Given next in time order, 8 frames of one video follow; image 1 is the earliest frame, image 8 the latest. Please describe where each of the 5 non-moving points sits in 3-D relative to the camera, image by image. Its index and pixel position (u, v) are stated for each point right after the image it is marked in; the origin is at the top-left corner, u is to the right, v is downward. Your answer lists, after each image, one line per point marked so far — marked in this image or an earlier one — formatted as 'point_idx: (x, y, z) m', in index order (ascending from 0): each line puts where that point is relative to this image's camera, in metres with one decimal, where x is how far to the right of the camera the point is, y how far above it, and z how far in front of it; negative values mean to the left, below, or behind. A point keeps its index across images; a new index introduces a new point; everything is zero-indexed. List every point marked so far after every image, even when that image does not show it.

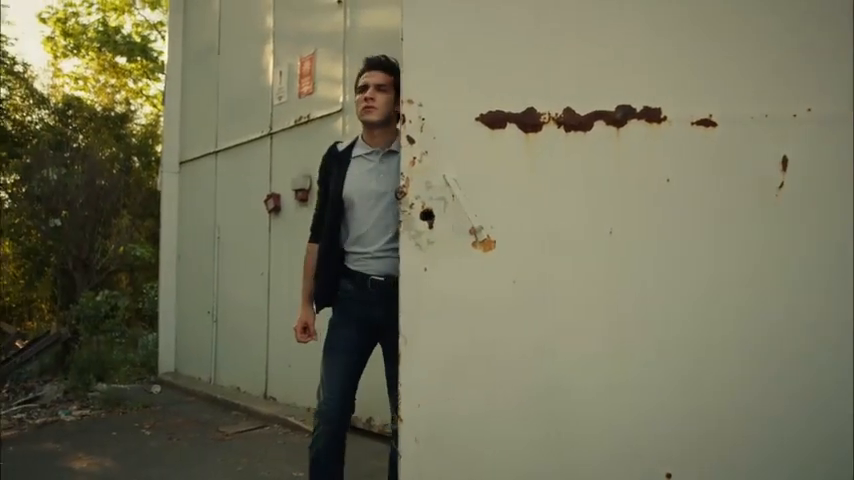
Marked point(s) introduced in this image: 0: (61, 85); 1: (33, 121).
0: (-9.9, +4.2, +20.7) m
1: (-9.9, +3.0, +19.1) m
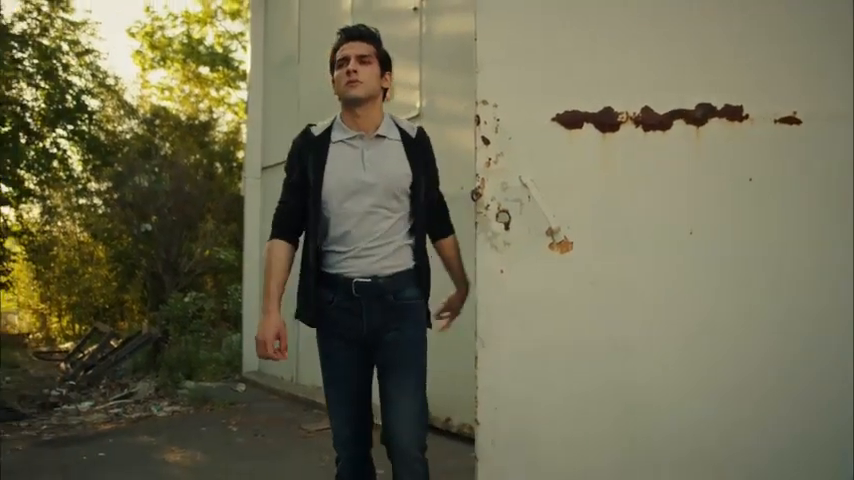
0: (-7.9, +4.1, +21.6) m
1: (-8.0, +2.8, +20.0) m
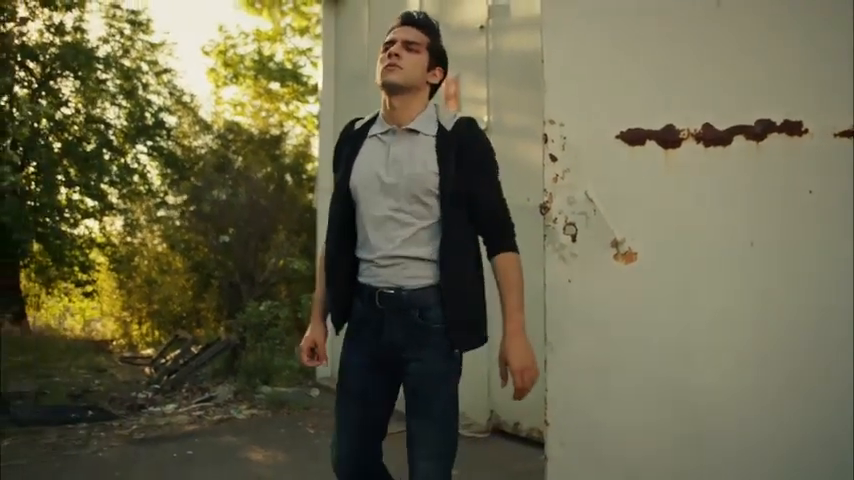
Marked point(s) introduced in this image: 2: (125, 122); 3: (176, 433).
0: (-6.0, +3.8, +22.5) m
1: (-6.3, +2.5, +20.9) m
2: (-7.8, +3.1, +19.6) m
3: (-2.3, -1.8, +7.1) m
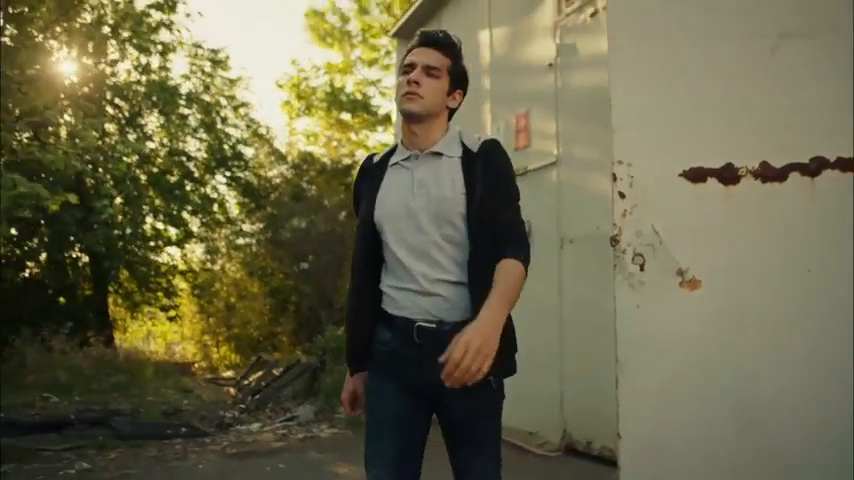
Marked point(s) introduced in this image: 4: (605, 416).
0: (-4.0, +3.0, +23.4) m
1: (-4.4, +1.8, +21.7) m
2: (-6.0, +2.3, +20.6) m
3: (-1.6, -2.1, +7.5) m
4: (+1.4, -1.3, +5.8) m
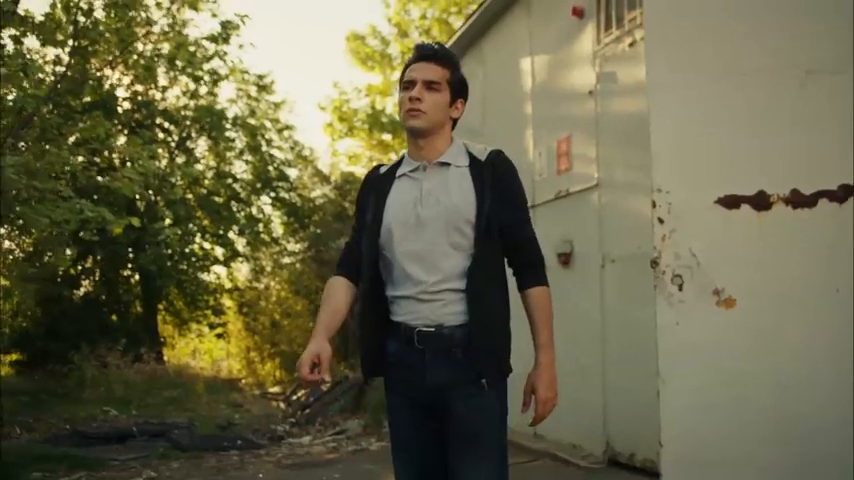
0: (-2.8, +2.4, +23.9) m
1: (-3.2, +1.3, +22.3) m
2: (-4.9, +1.8, +21.3) m
3: (-1.1, -2.3, +7.9) m
4: (+1.7, -1.5, +6.1) m
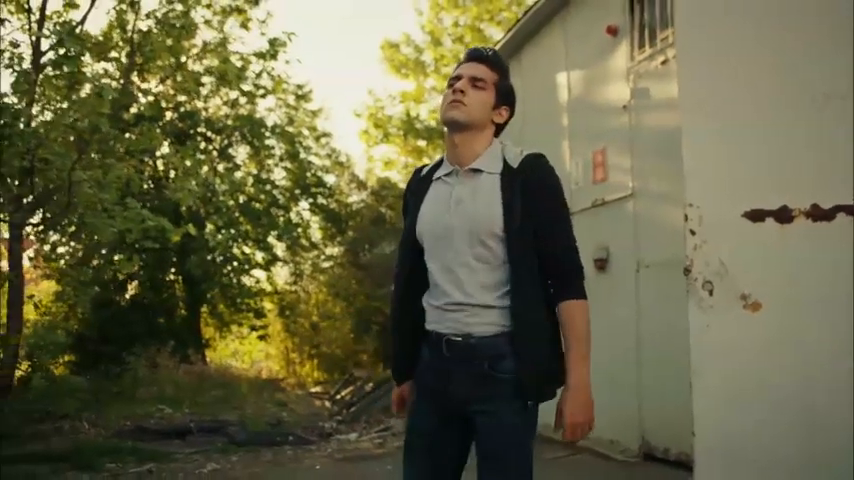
0: (-1.7, +2.3, +24.5) m
1: (-2.2, +1.1, +22.9) m
2: (-3.9, +1.7, +21.9) m
3: (-0.6, -2.3, +8.4) m
4: (+2.1, -1.6, +6.4) m
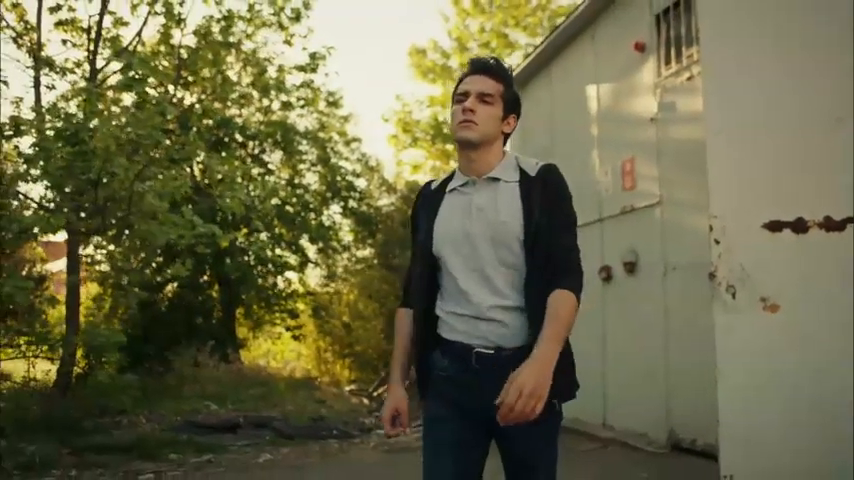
0: (-0.8, +2.2, +25.0) m
1: (-1.3, +1.1, +23.4) m
2: (-3.1, +1.6, +22.5) m
3: (-0.2, -2.4, +8.9) m
4: (+2.5, -1.6, +6.9) m
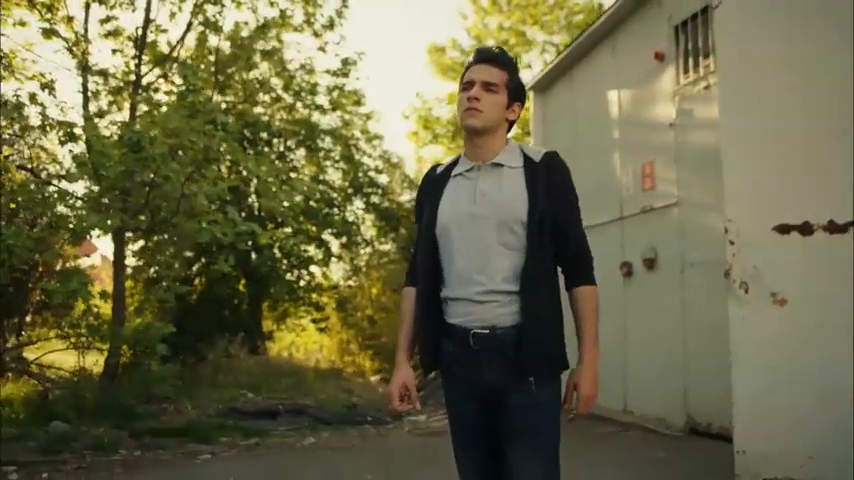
0: (-0.1, +2.4, +25.6) m
1: (-0.7, +1.2, +24.0) m
2: (-2.5, +1.7, +23.1) m
3: (+0.2, -2.4, +9.5) m
4: (+2.9, -1.6, +7.4) m
